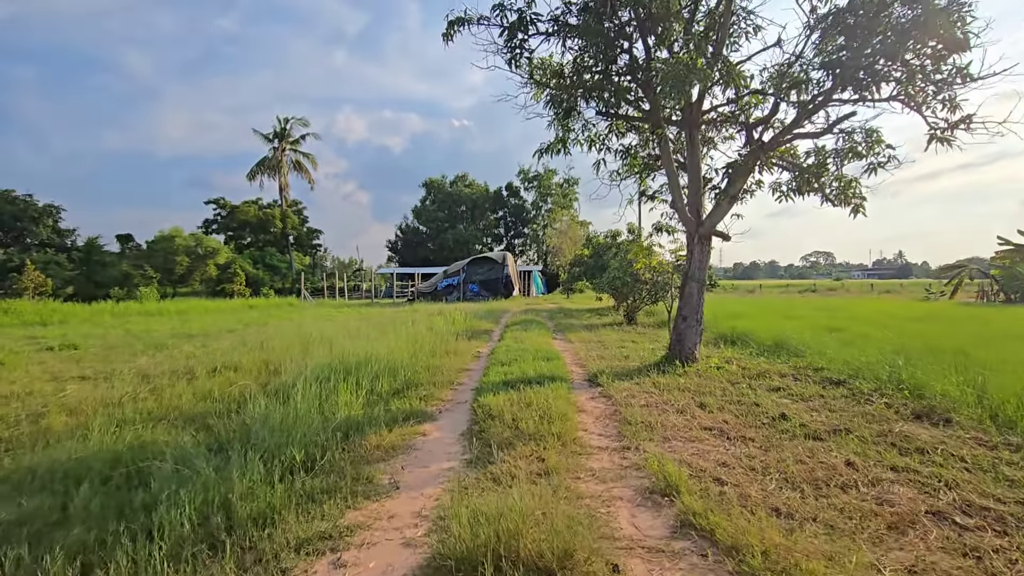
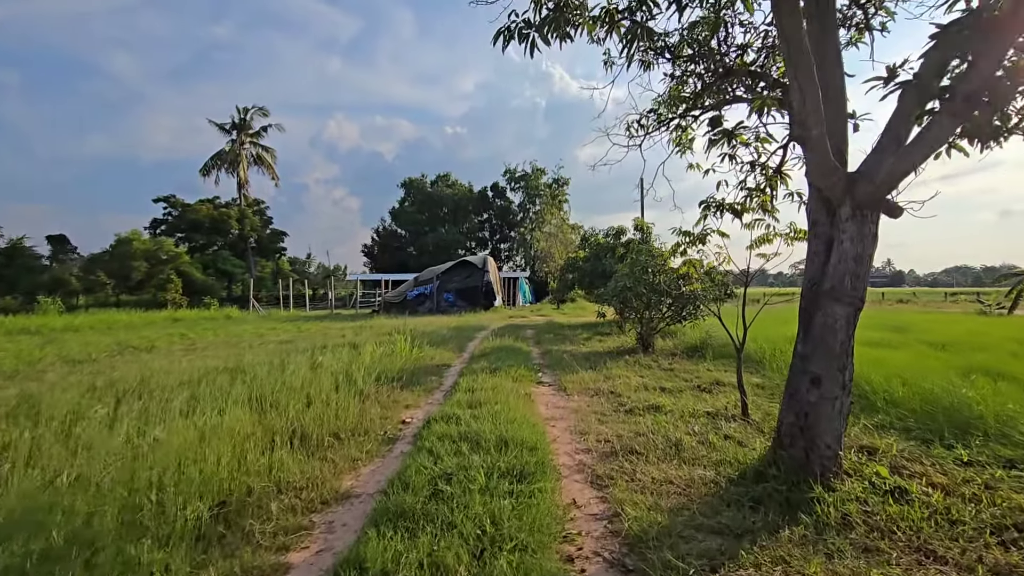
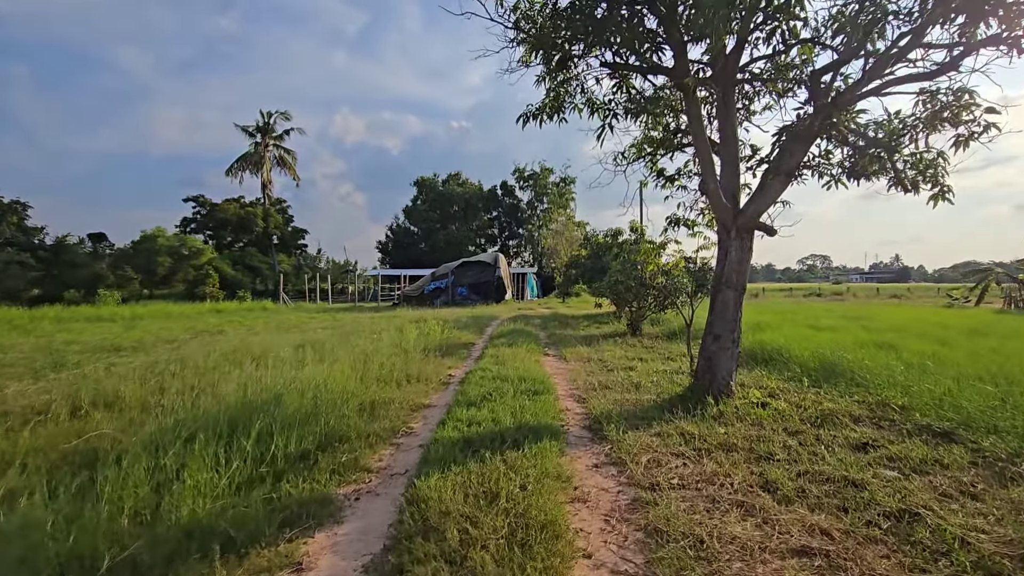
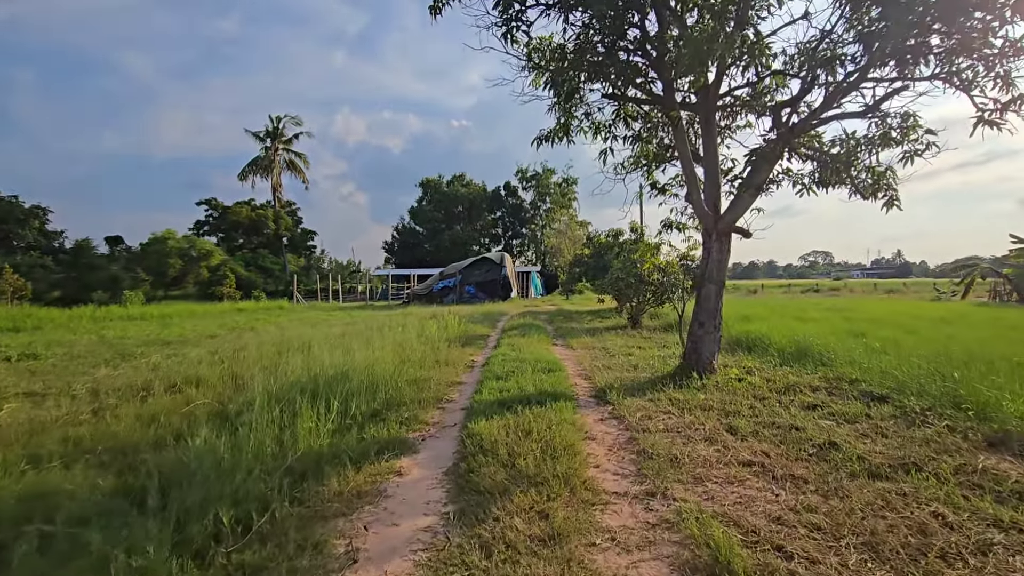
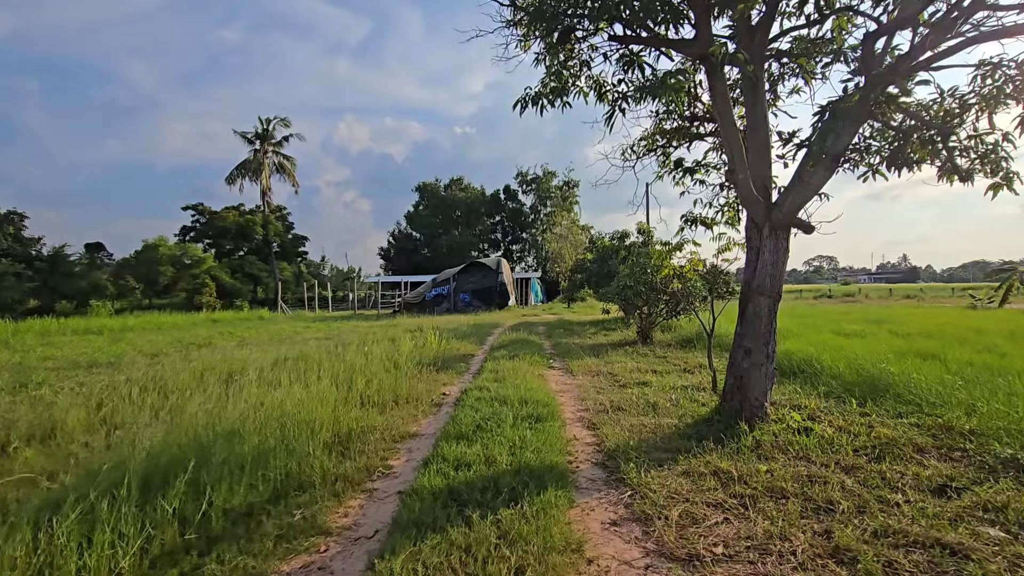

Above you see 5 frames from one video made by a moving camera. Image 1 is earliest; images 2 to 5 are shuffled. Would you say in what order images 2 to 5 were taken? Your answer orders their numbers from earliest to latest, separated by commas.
4, 3, 5, 2
